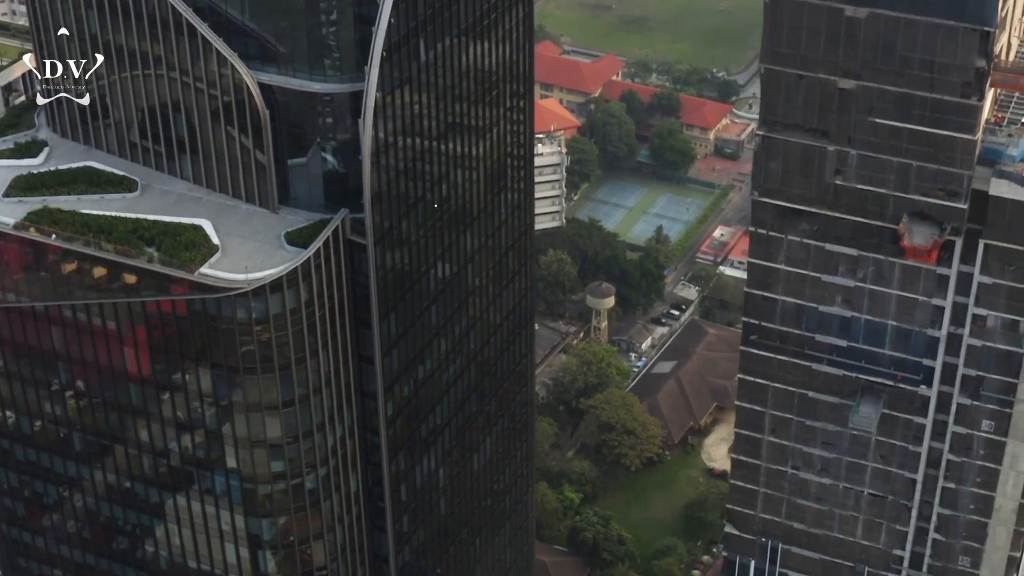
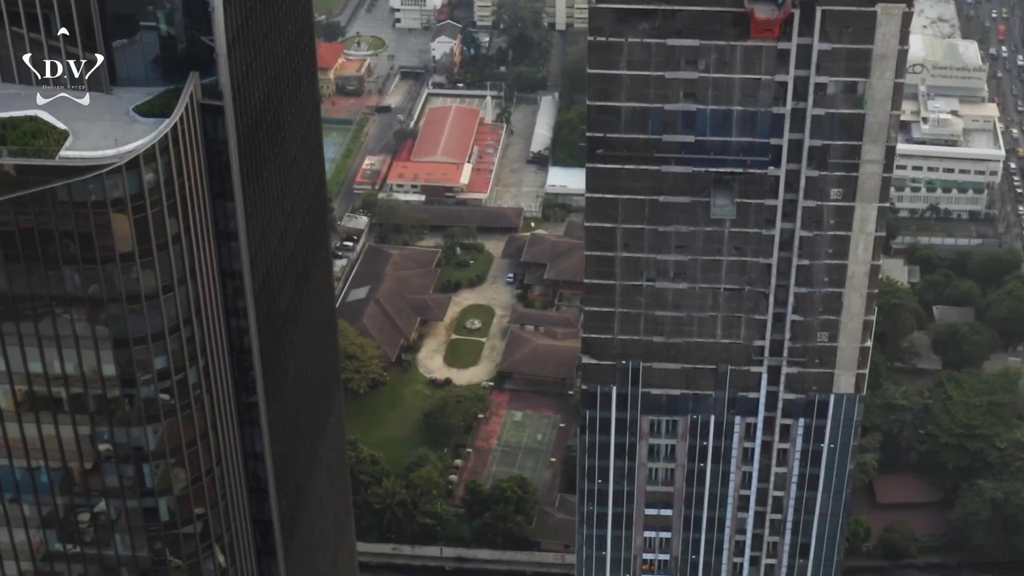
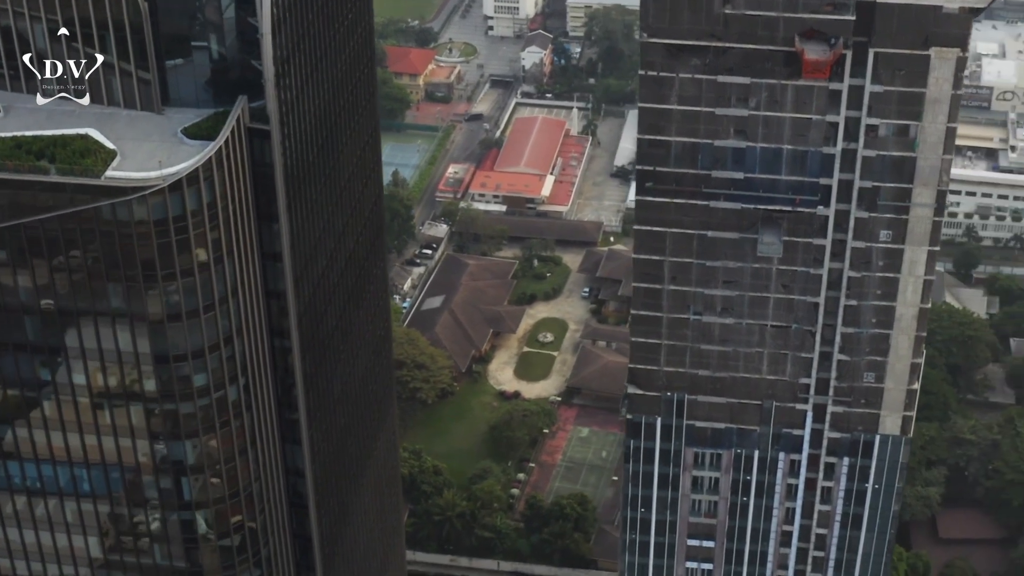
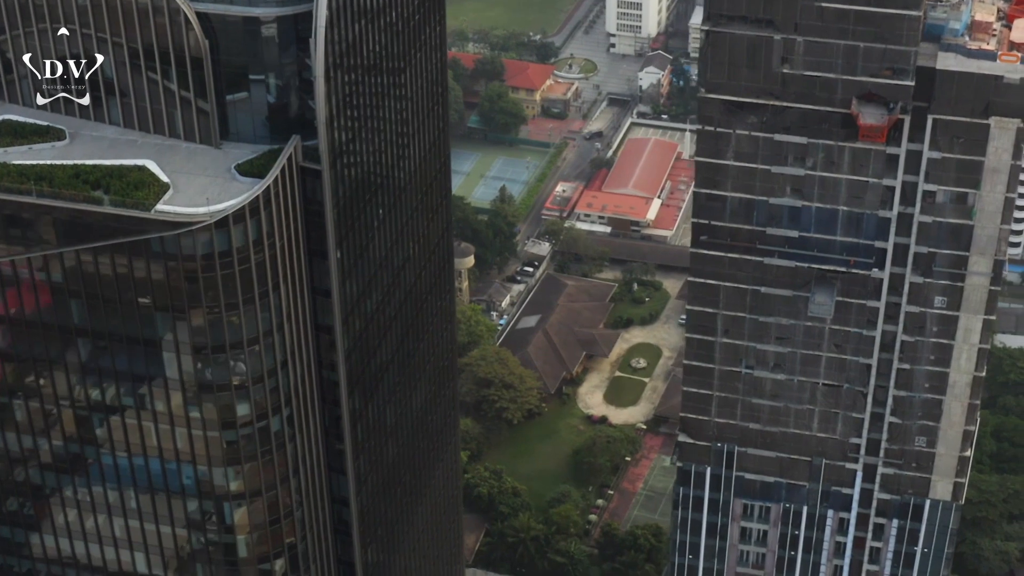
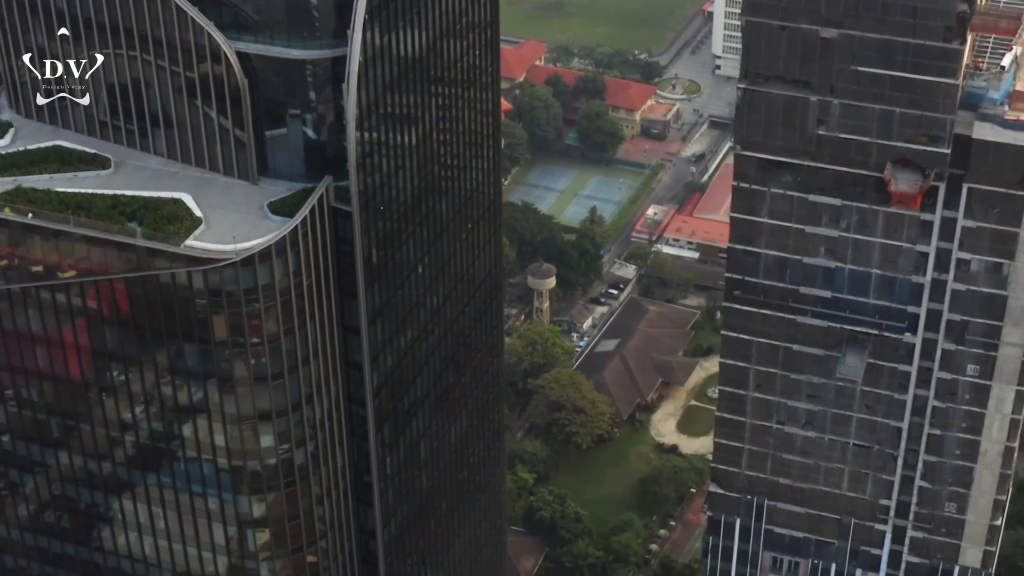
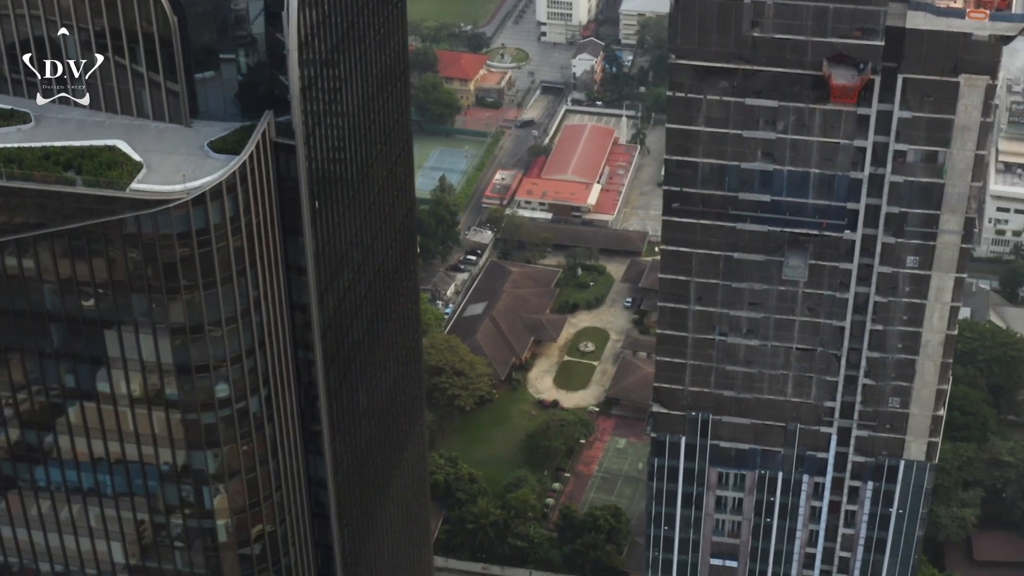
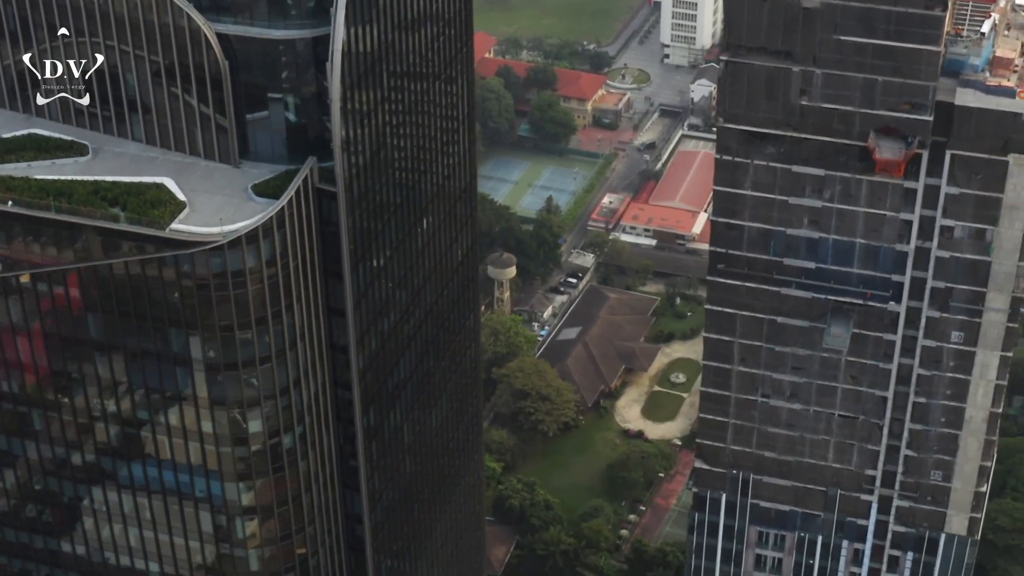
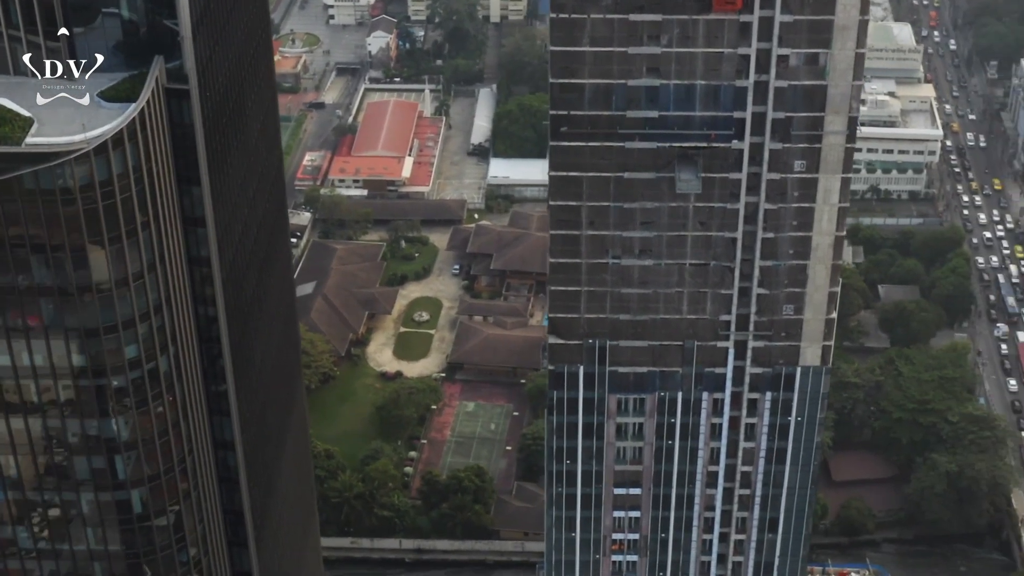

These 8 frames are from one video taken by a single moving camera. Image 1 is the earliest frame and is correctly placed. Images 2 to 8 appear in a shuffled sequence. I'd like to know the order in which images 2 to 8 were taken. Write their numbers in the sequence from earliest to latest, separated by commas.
5, 7, 4, 6, 3, 2, 8
